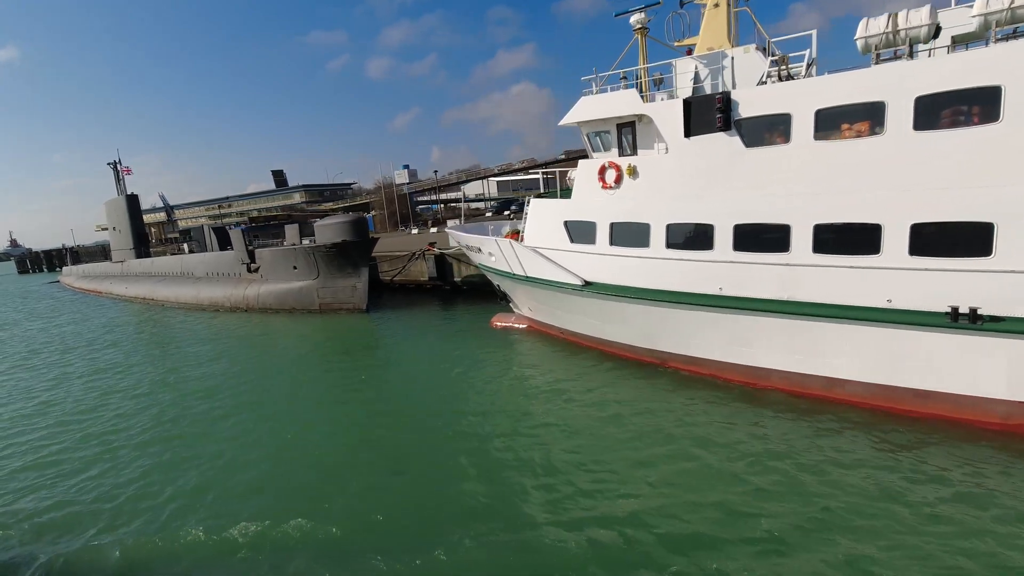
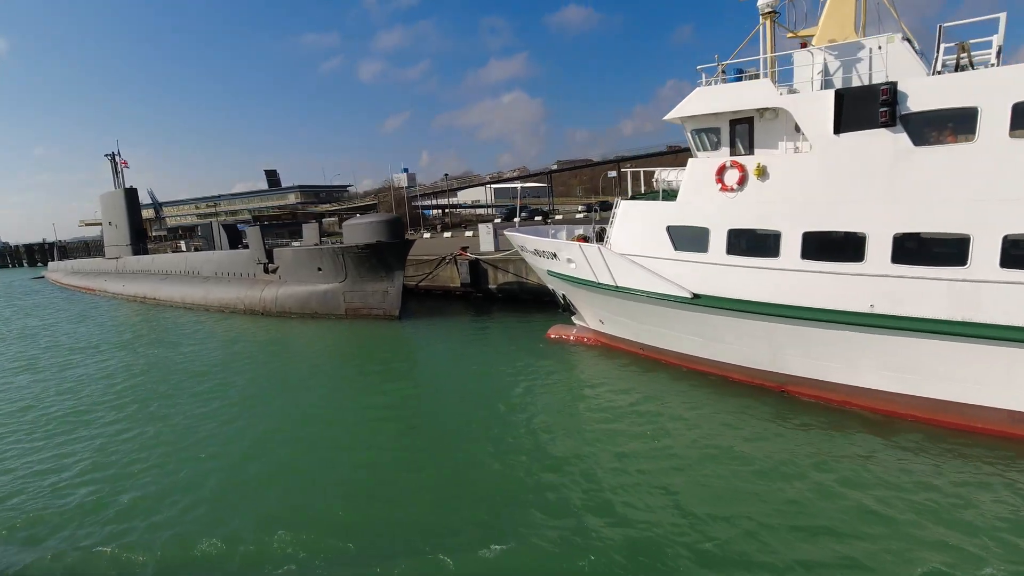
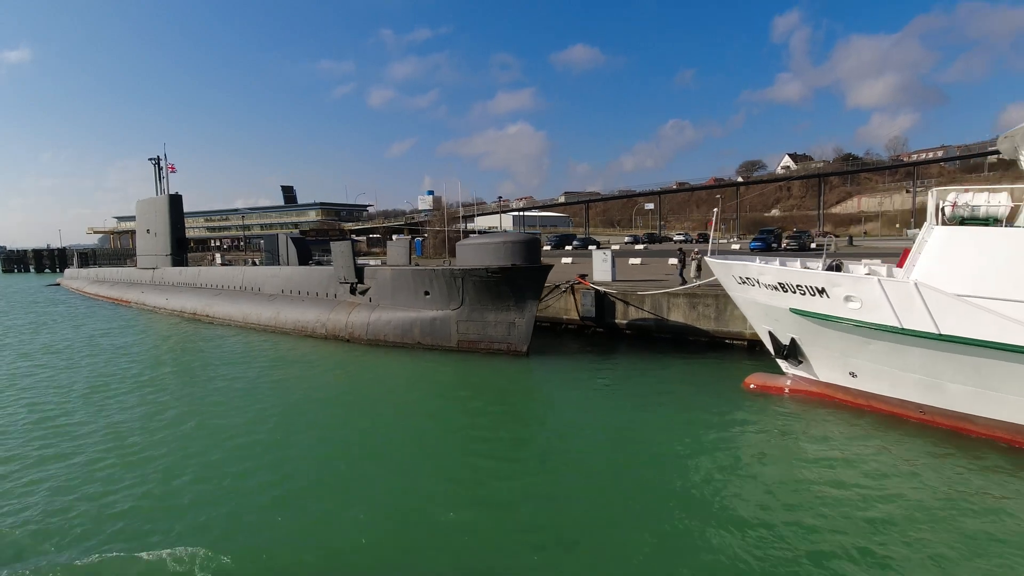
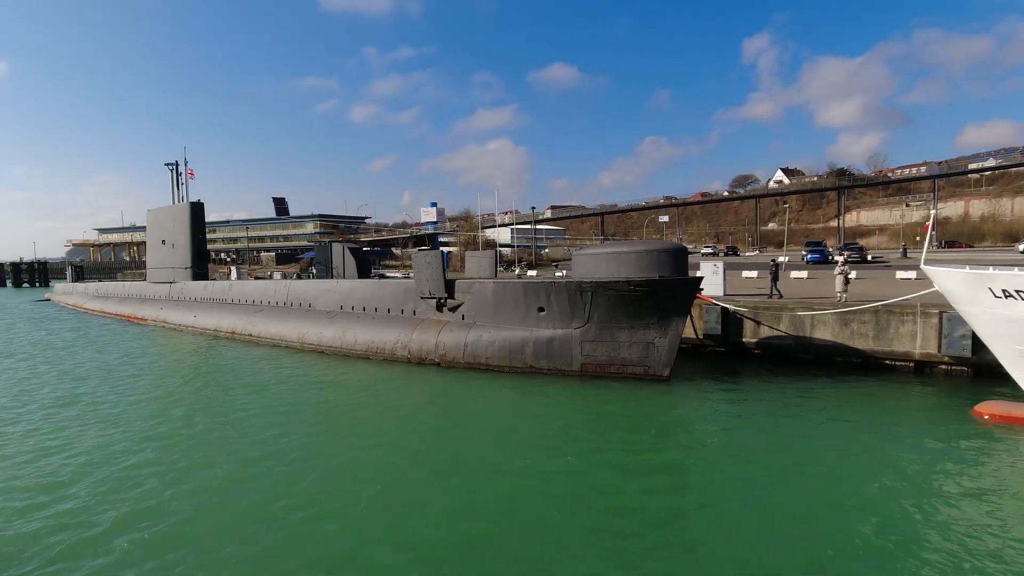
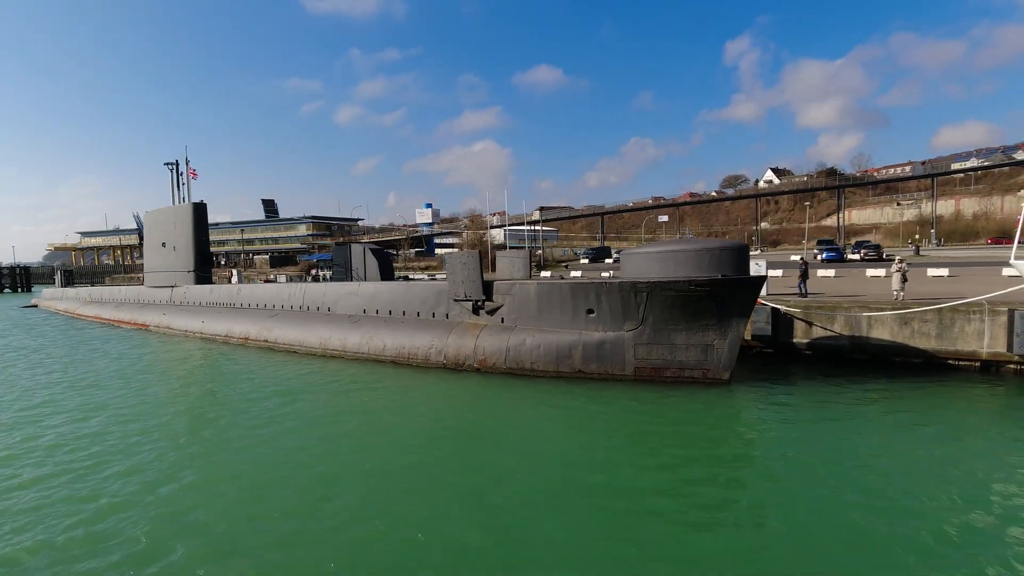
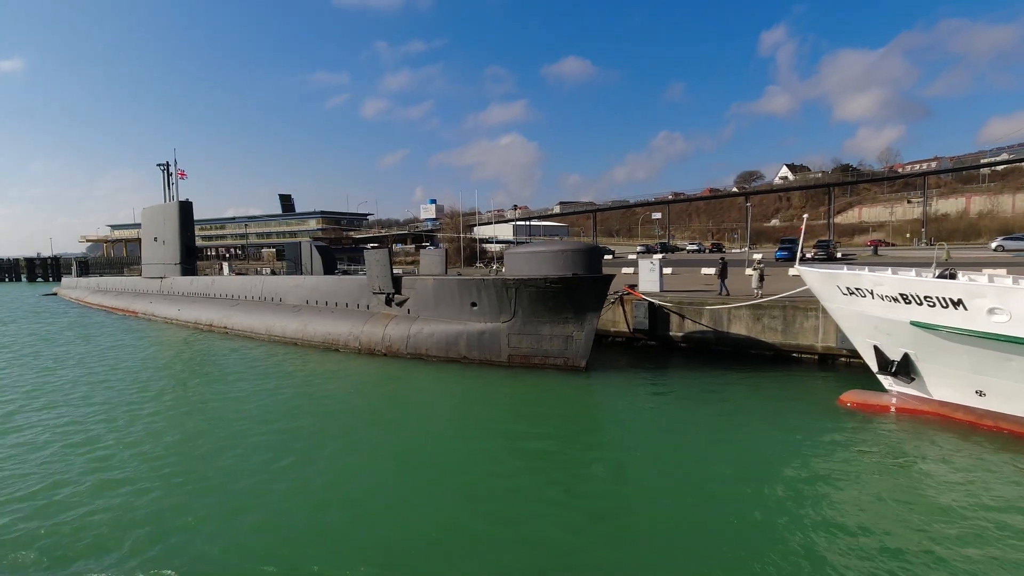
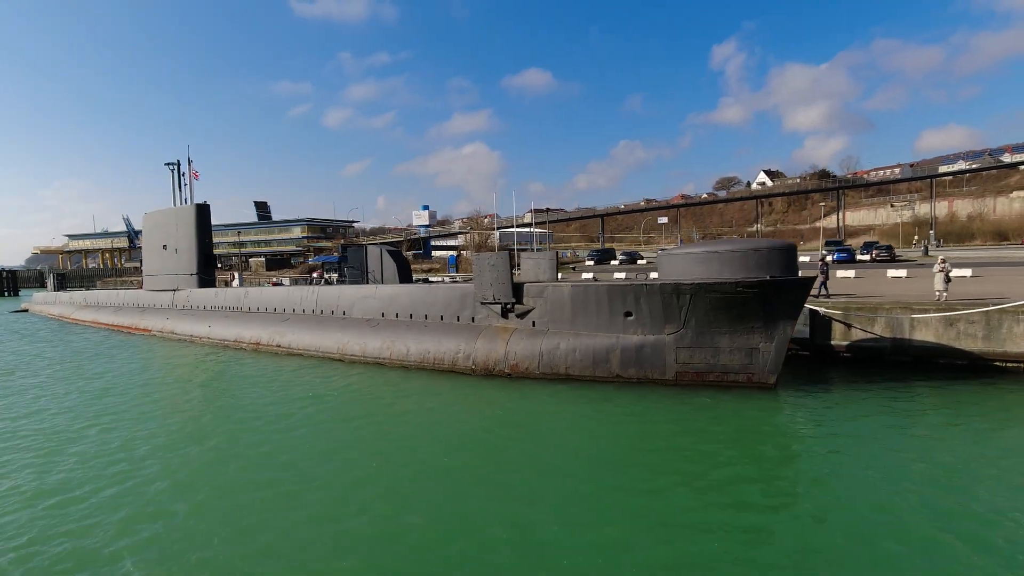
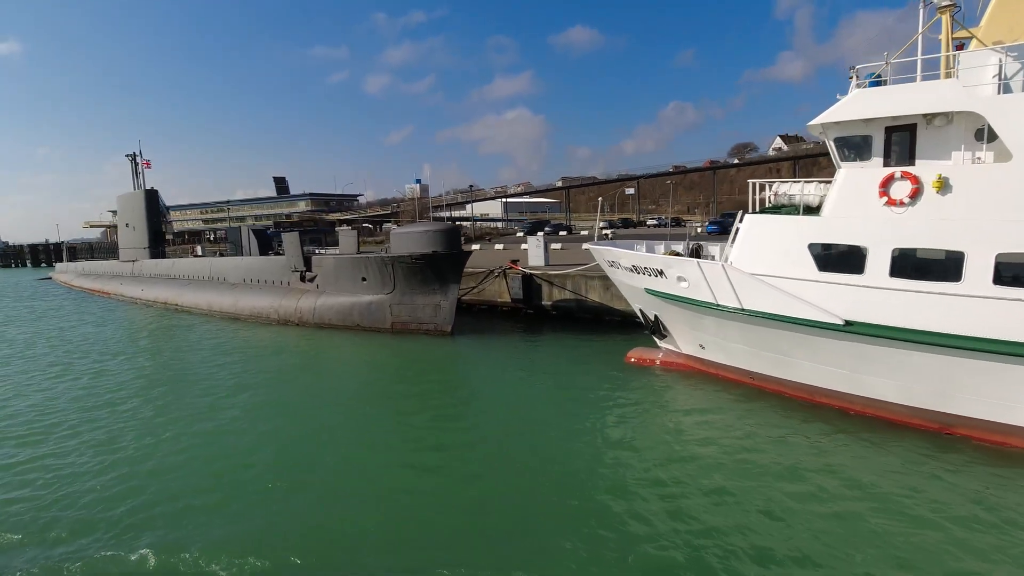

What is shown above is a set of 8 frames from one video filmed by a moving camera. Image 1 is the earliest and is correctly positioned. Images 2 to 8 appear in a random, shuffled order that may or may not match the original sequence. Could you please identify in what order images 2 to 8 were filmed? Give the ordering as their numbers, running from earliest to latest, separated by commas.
2, 8, 3, 6, 4, 5, 7
